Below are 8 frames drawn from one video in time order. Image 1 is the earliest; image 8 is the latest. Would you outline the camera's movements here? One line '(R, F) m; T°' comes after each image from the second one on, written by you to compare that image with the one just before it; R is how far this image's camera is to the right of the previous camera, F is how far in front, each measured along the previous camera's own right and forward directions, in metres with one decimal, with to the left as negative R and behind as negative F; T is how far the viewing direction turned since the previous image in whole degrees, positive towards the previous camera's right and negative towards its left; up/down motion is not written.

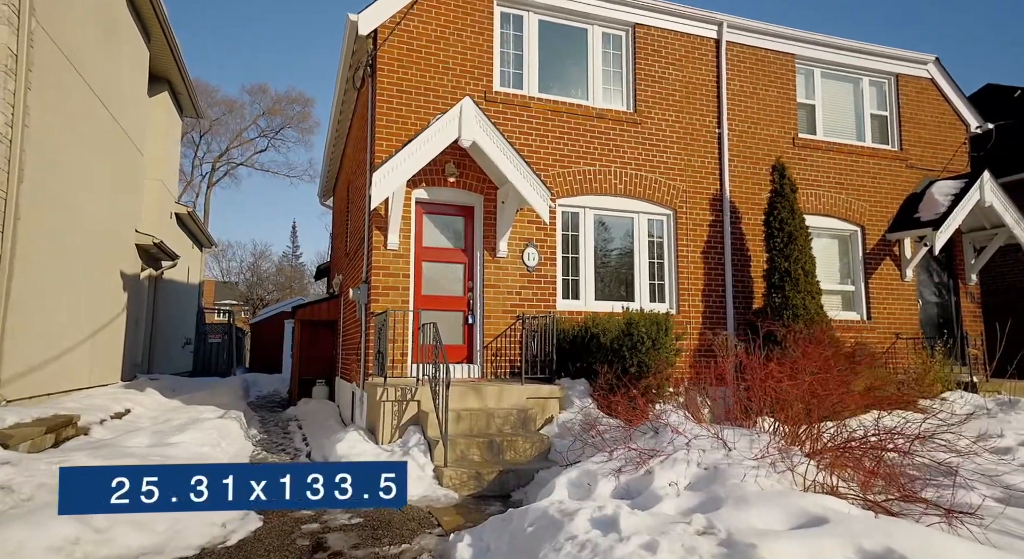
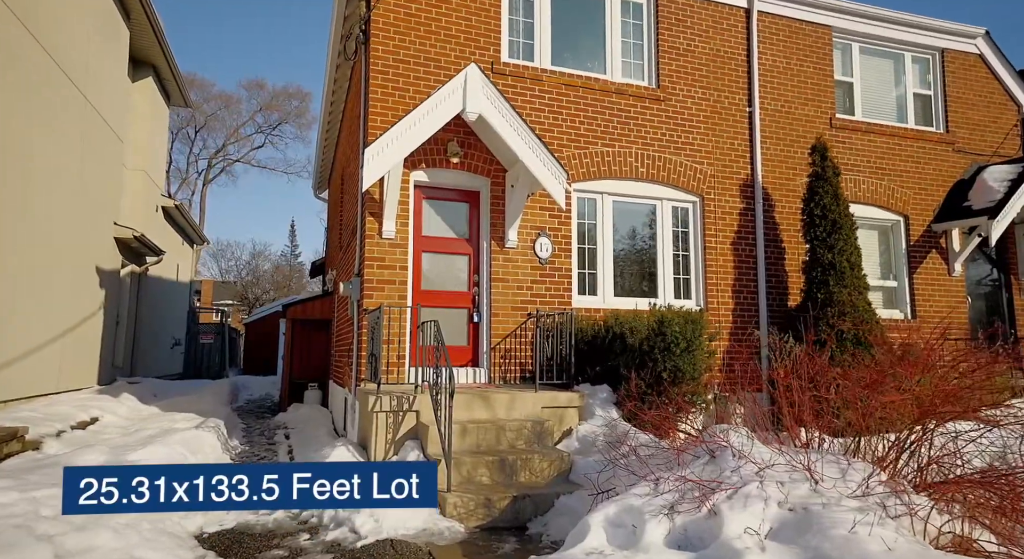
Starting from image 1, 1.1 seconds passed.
(-0.1, +0.9) m; 0°
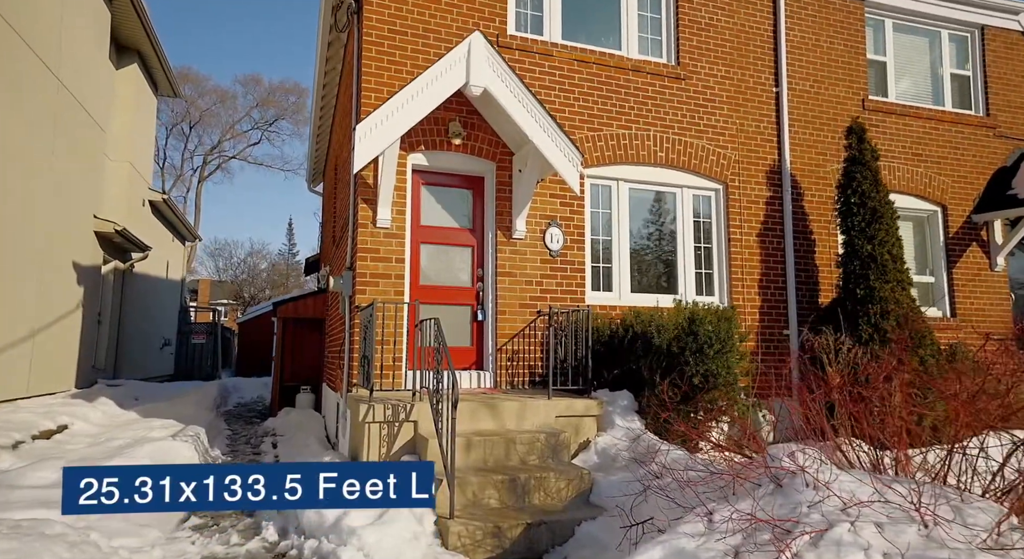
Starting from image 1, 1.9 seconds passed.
(-0.1, +0.7) m; 0°
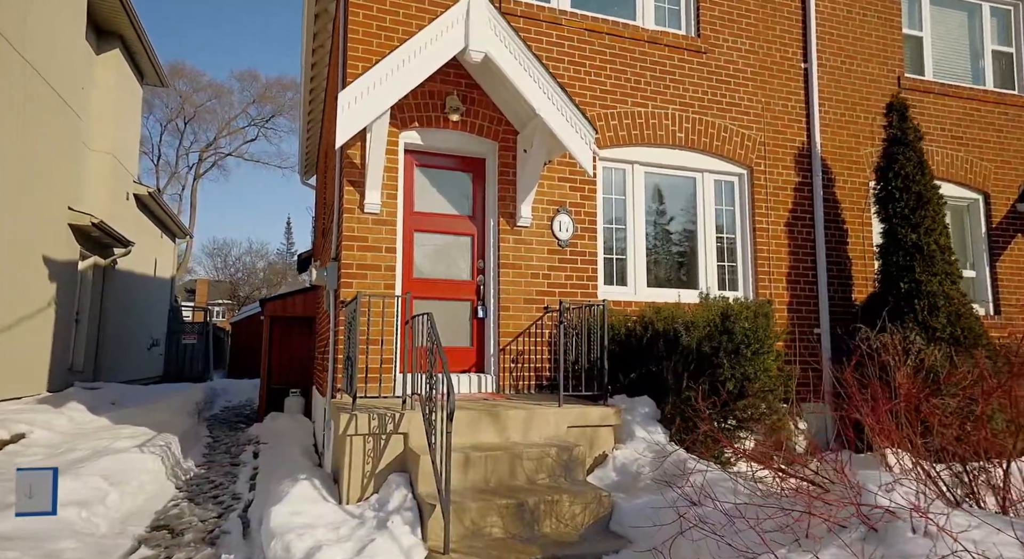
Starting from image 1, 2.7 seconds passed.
(0.0, +0.7) m; 0°
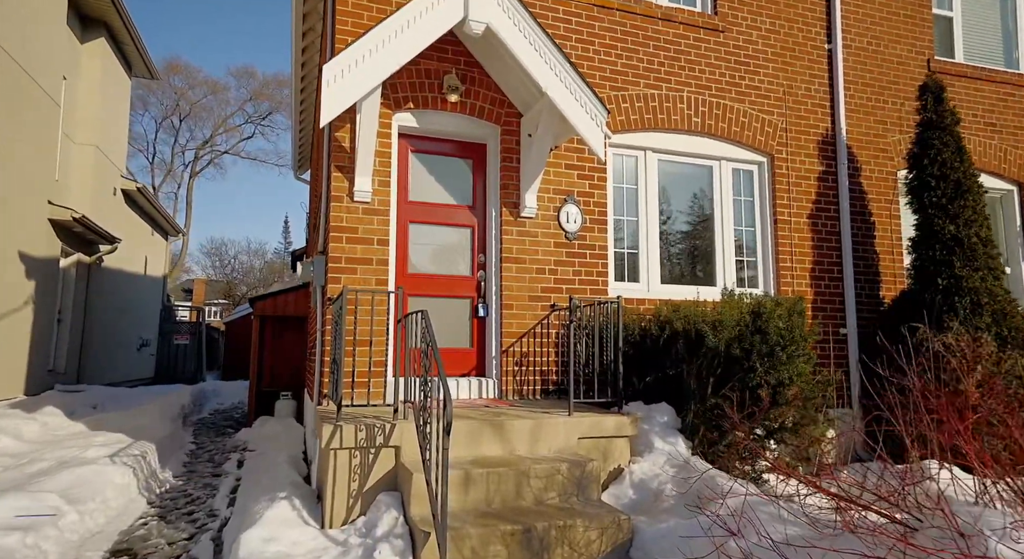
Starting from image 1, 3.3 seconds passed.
(0.0, +0.5) m; 0°
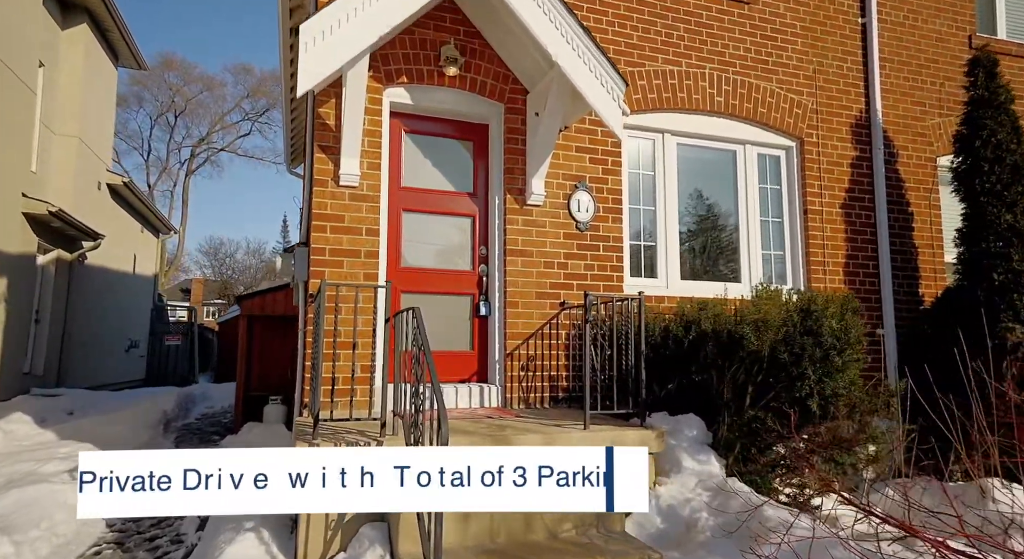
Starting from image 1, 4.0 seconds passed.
(0.0, +0.6) m; 0°
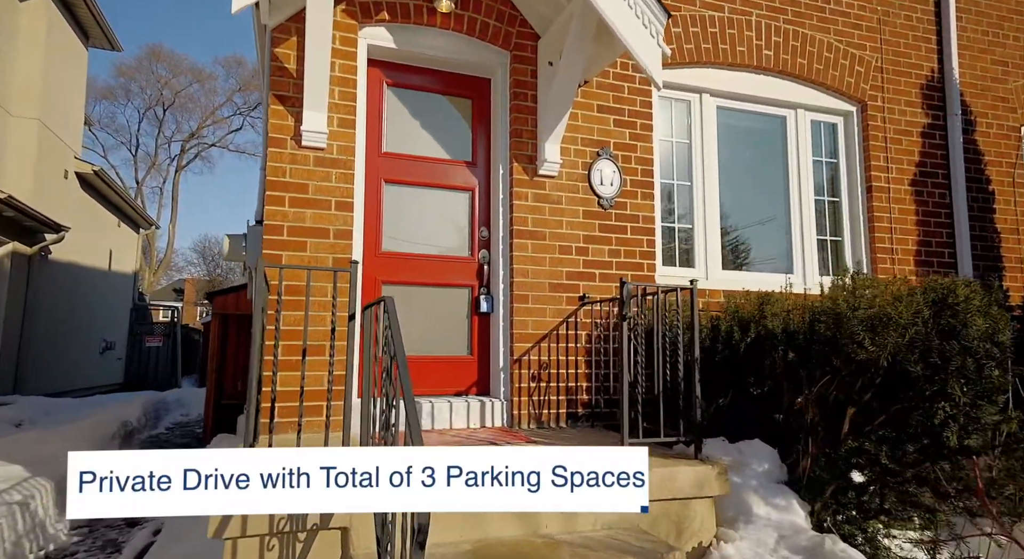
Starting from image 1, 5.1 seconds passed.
(-0.1, +1.0) m; 0°
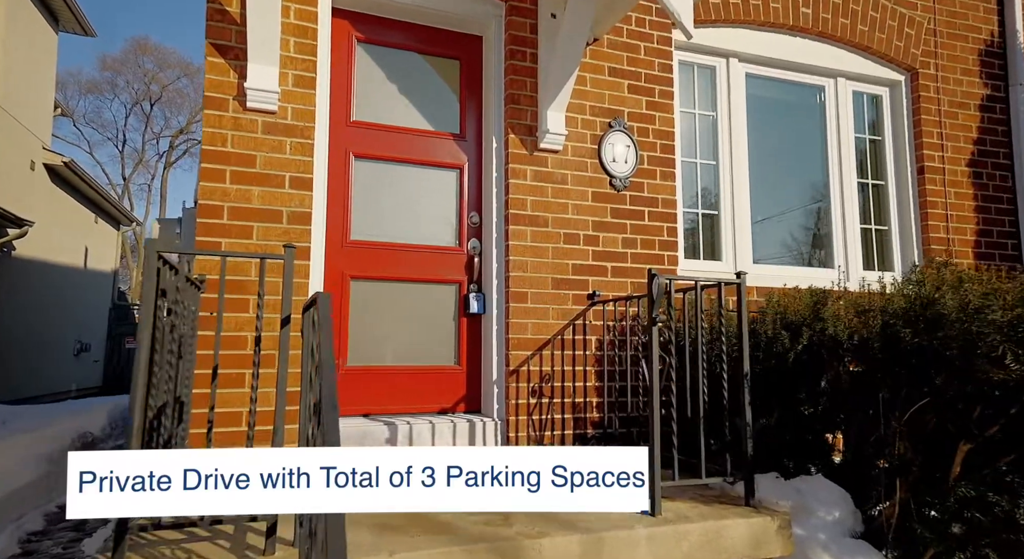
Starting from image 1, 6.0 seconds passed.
(0.0, +0.7) m; 0°
